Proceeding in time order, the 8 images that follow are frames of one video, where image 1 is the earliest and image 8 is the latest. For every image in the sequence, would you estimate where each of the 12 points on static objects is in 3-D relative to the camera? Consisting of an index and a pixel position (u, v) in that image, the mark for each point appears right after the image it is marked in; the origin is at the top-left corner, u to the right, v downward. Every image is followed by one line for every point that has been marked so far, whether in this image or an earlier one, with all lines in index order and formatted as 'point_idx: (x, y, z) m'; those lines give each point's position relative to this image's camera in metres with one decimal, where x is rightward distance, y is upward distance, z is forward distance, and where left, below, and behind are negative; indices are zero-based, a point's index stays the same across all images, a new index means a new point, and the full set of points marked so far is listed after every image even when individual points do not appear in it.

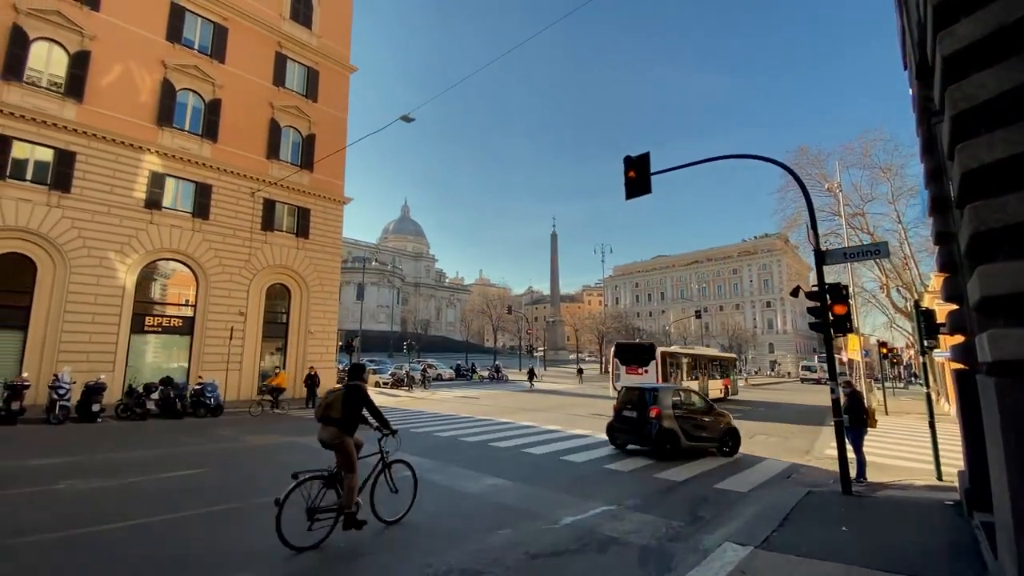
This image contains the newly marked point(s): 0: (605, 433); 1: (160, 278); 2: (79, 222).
0: (+2.5, -3.9, +13.3) m
1: (-14.3, +0.5, +19.9) m
2: (-15.8, +2.4, +17.9) m
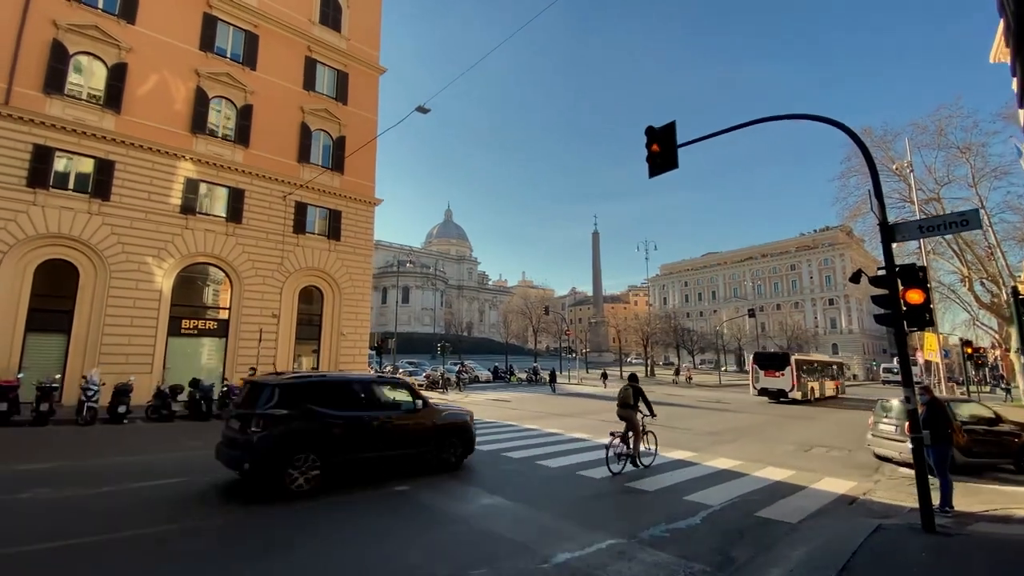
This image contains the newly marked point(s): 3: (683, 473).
0: (+3.0, -3.8, +12.1) m
1: (-13.1, +0.3, +20.2) m
2: (-14.8, +2.3, +18.5) m
3: (+3.0, -3.3, +8.7) m
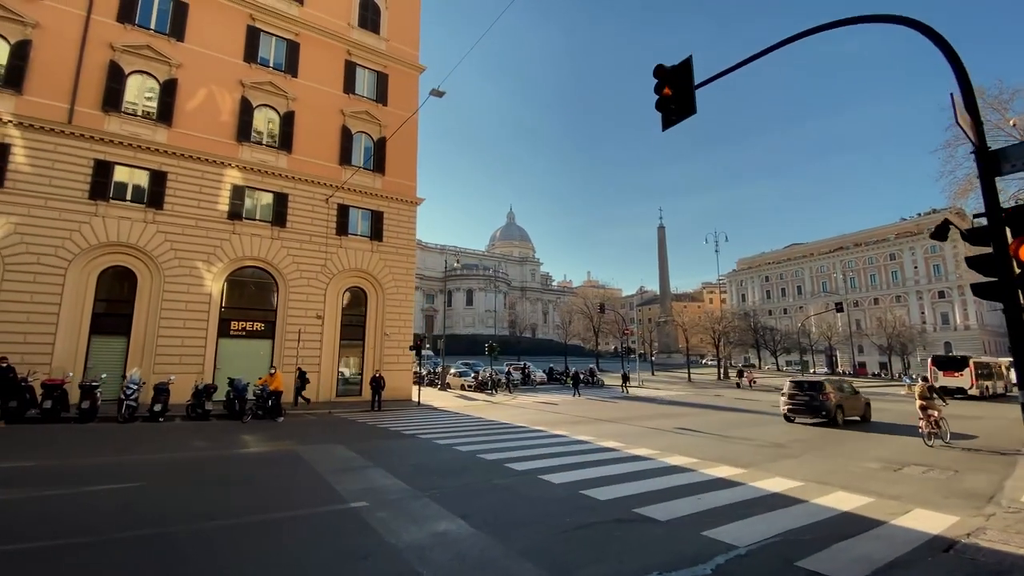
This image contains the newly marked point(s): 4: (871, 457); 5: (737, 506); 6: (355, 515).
0: (+3.5, -3.5, +10.4) m
1: (-11.4, +0.1, +20.8) m
2: (-13.4, +2.1, +19.3) m
3: (+2.9, -3.0, +7.0) m
4: (+7.5, -3.5, +10.2) m
5: (+2.9, -2.9, +6.5) m
6: (-1.8, -2.7, +5.7) m
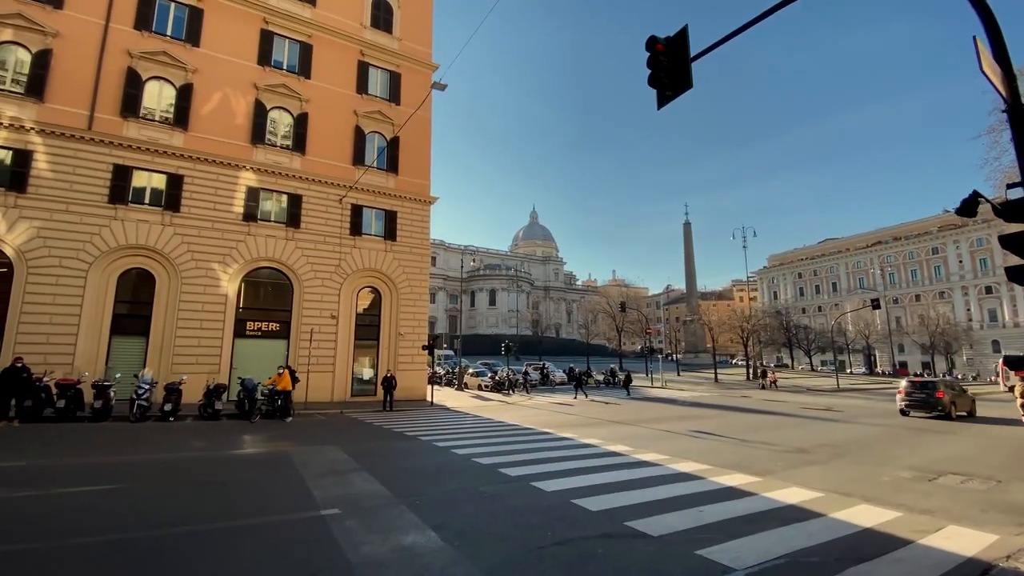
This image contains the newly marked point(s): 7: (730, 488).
0: (+3.5, -3.4, +9.7) m
1: (-10.8, +0.1, +21.0) m
2: (-13.0, +2.0, +19.6) m
3: (+2.7, -2.9, +6.4) m
4: (+7.5, -3.4, +9.4) m
5: (+2.7, -2.8, +5.9) m
6: (-2.1, -2.6, +5.4) m
7: (+3.4, -3.1, +7.6) m
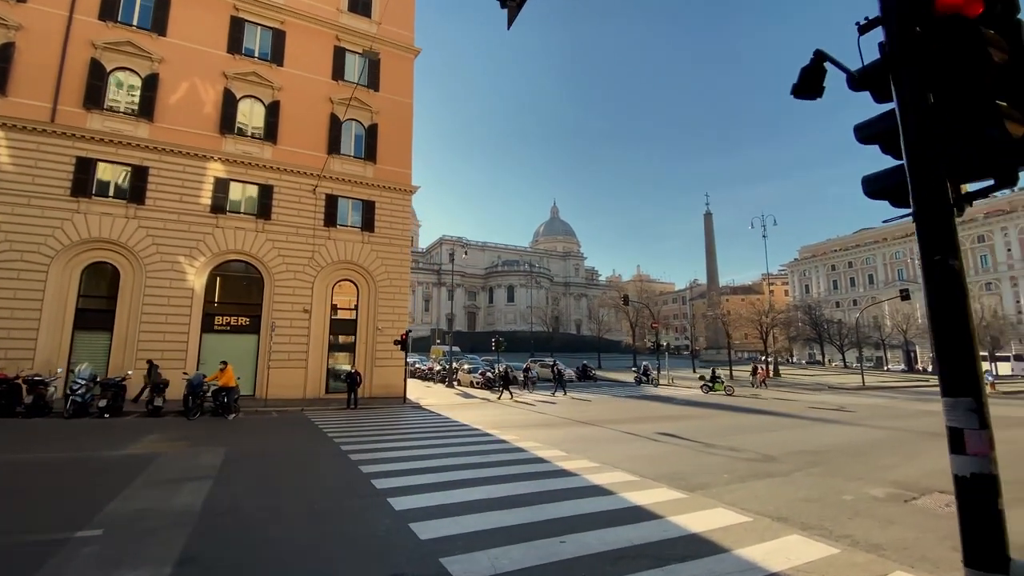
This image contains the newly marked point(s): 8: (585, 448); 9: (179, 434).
0: (+1.8, -3.0, +8.3) m
1: (-11.8, +0.4, +20.4) m
2: (-14.0, +2.2, +19.1) m
3: (+0.9, -2.5, +5.0) m
4: (+5.8, -3.0, +7.7) m
5: (+0.8, -2.5, +4.5) m
6: (-4.0, -2.3, +4.3) m
7: (+1.6, -2.7, +6.1) m
8: (+1.5, -3.3, +10.1) m
9: (-7.5, -3.3, +11.0) m
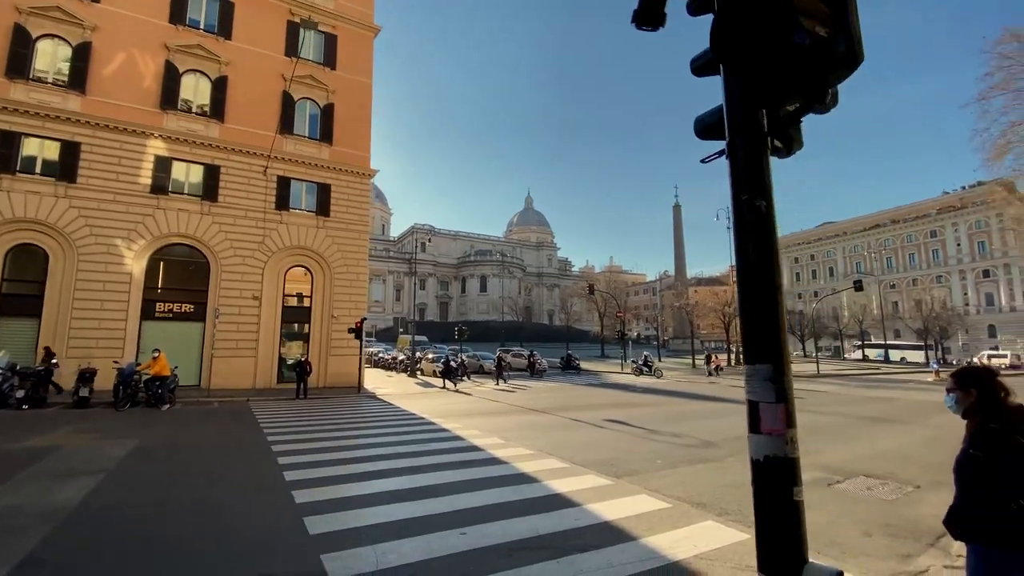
0: (+0.7, -2.7, +8.1) m
1: (-13.5, +1.0, +19.4) m
2: (-15.6, +2.8, +18.0) m
3: (-0.1, -2.3, +4.7) m
4: (+4.7, -2.8, +7.7) m
5: (-0.1, -2.3, +4.2) m
6: (-4.9, -2.1, +3.8) m
7: (+0.5, -2.5, +5.9) m
8: (+0.3, -3.0, +9.8) m
9: (-8.7, -2.9, +10.4) m
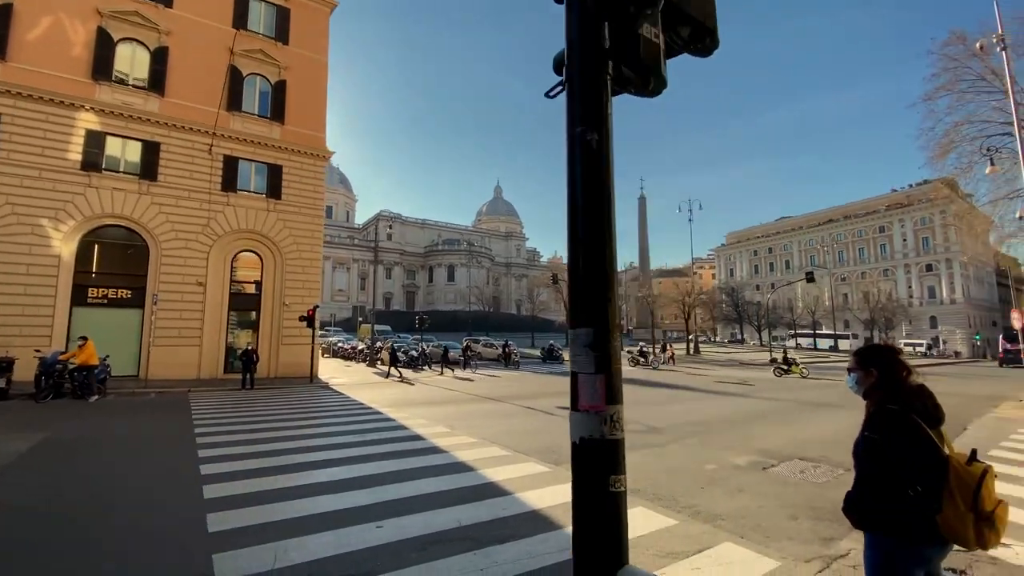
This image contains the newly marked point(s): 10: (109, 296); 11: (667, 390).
0: (-0.3, -2.5, +7.9) m
1: (-15.1, +1.5, +18.2) m
2: (-17.1, +3.4, +16.6) m
3: (-0.8, -2.1, +4.5) m
4: (+3.8, -2.5, +7.8) m
5: (-0.8, -2.1, +4.0) m
6: (-5.6, -1.9, +3.2) m
7: (-0.3, -2.3, +5.7) m
8: (-0.8, -2.7, +9.6) m
9: (-9.8, -2.5, +9.6) m
10: (-14.8, -0.3, +18.1) m
11: (+5.4, -3.5, +16.9) m
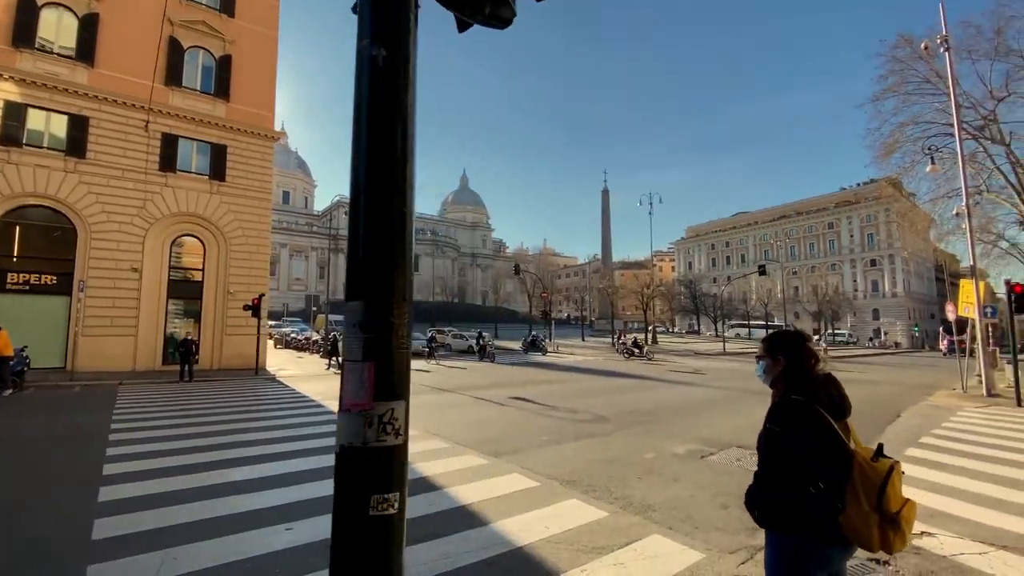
0: (-1.2, -2.3, +7.6) m
1: (-16.6, +2.1, +16.8) m
2: (-18.6, +3.9, +15.1) m
3: (-1.5, -2.0, +4.2) m
4: (+2.9, -2.4, +7.8) m
5: (-1.4, -2.0, +3.7) m
6: (-6.1, -1.7, +2.6) m
7: (-1.0, -2.1, +5.5) m
8: (-1.8, -2.4, +9.4) m
9: (-10.8, -2.2, +8.6) m
10: (-16.4, +0.2, +16.8) m
11: (+3.8, -3.2, +17.0) m
